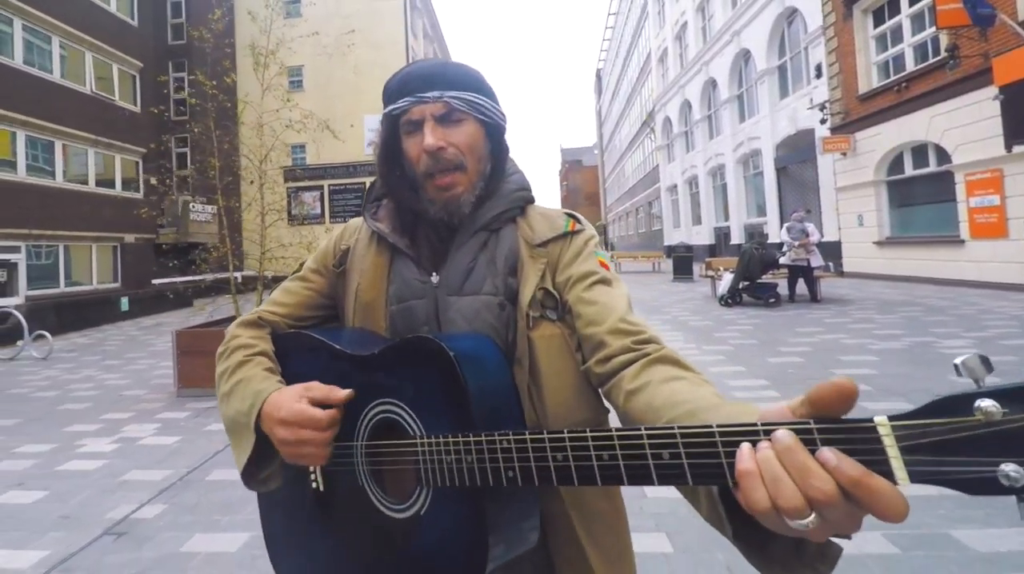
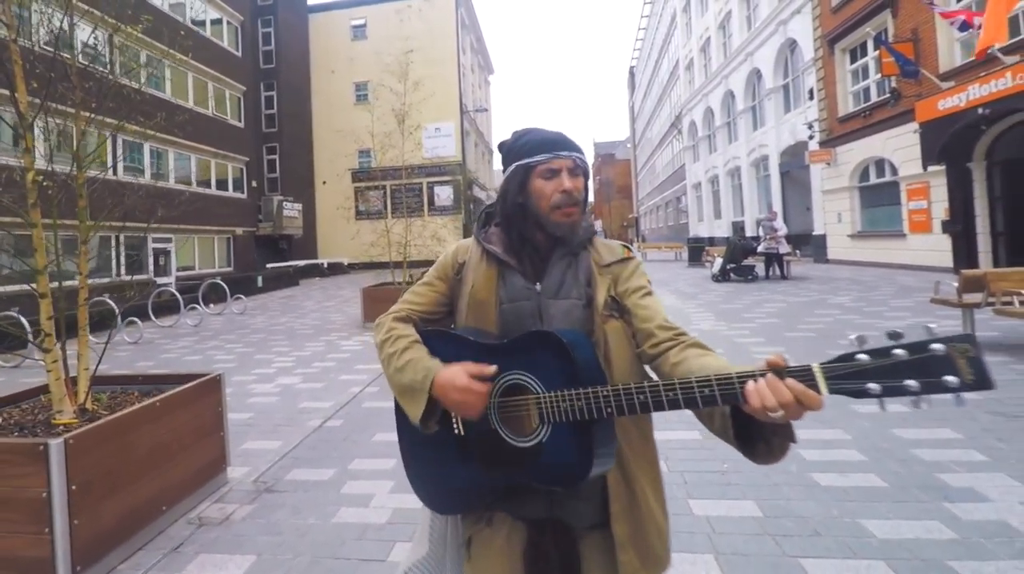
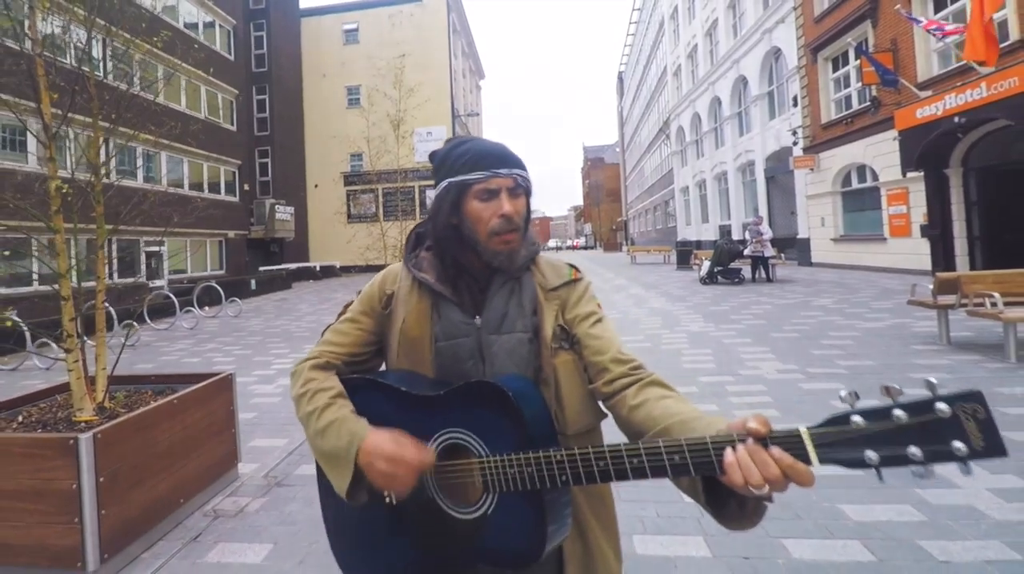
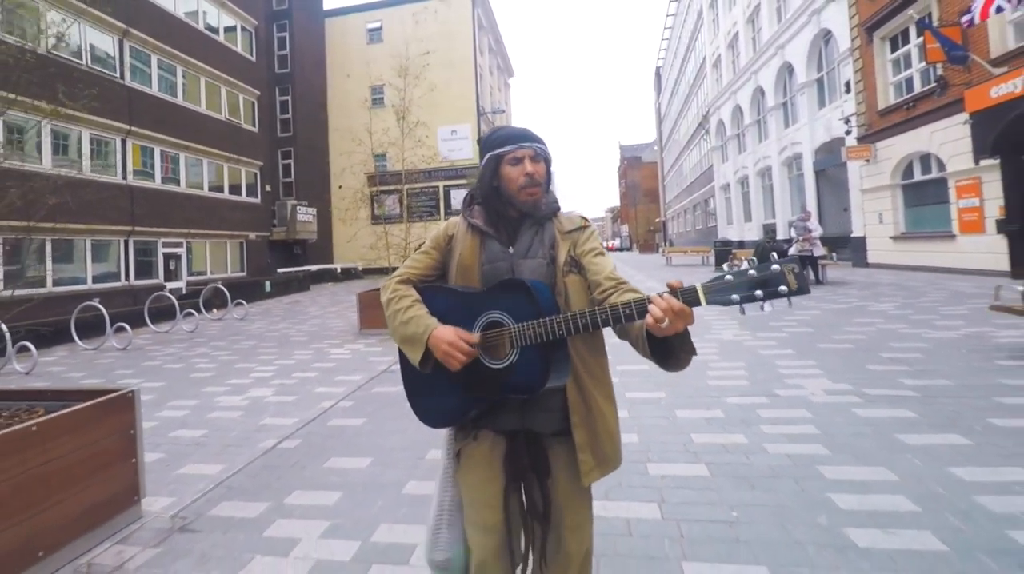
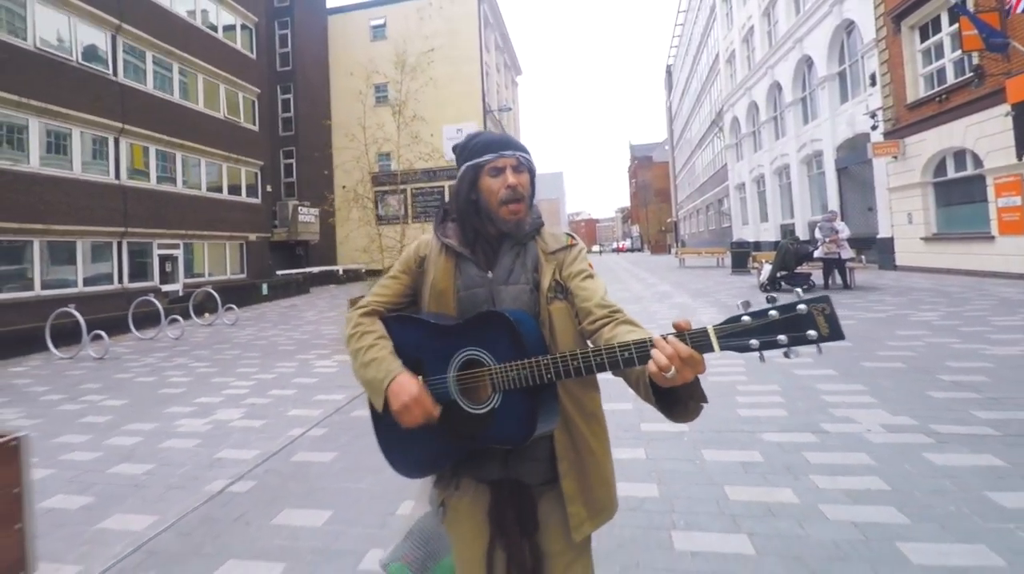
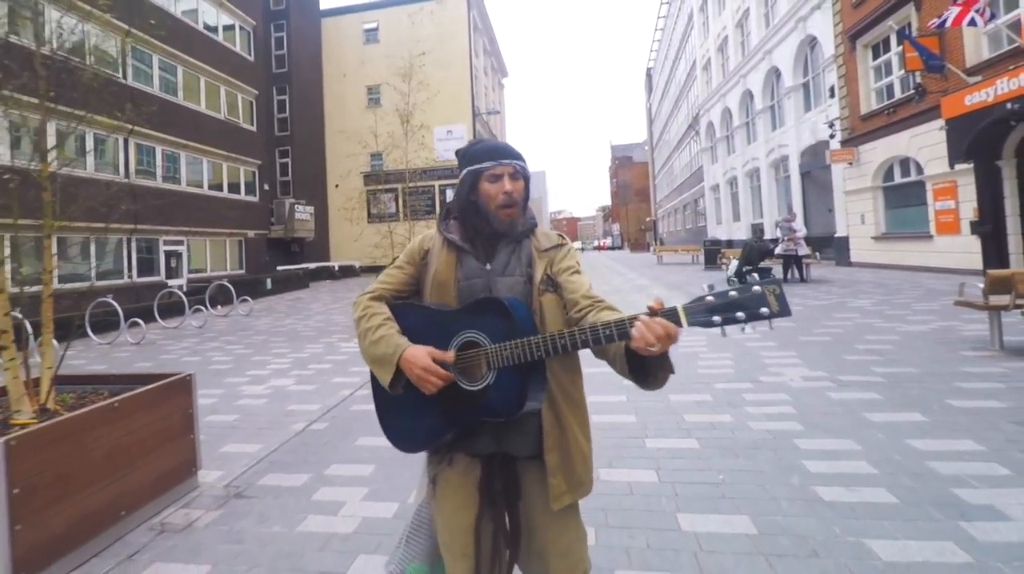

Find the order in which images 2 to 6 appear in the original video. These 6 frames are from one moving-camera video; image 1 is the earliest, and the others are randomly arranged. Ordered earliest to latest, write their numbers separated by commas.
5, 4, 6, 2, 3
